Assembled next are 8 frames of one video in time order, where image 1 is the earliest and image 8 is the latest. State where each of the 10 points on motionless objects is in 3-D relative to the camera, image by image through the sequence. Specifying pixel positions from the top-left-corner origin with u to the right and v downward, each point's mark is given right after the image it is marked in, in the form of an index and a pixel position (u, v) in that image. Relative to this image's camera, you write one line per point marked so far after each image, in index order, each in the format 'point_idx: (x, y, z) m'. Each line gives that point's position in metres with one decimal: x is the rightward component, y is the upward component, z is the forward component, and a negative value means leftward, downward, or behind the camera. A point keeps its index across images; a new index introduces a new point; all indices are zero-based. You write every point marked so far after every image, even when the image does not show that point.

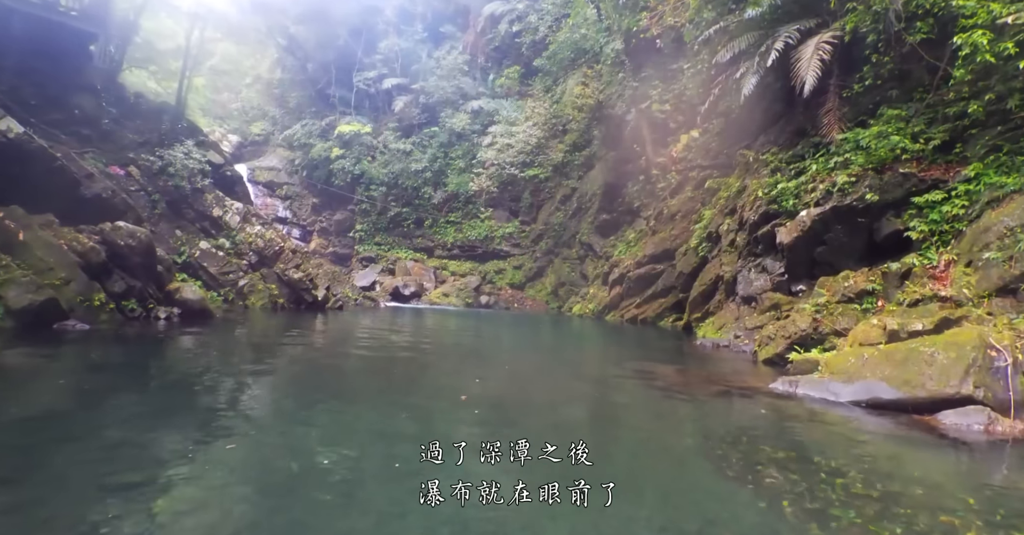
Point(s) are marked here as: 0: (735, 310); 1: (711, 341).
0: (+5.3, -1.0, +13.1) m
1: (+4.4, -1.6, +12.3) m
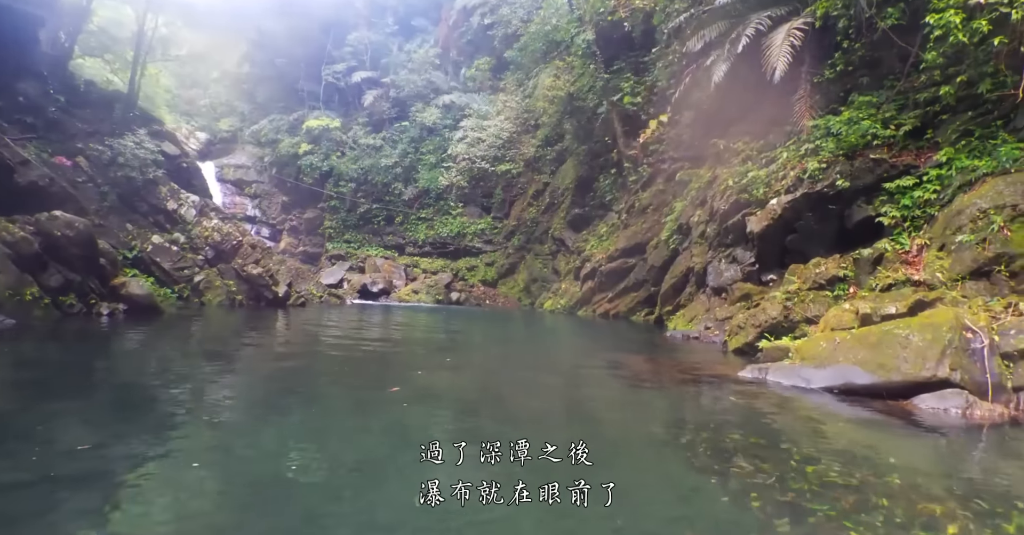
0: (+4.5, -0.8, +12.9) m
1: (+3.6, -1.4, +12.0) m
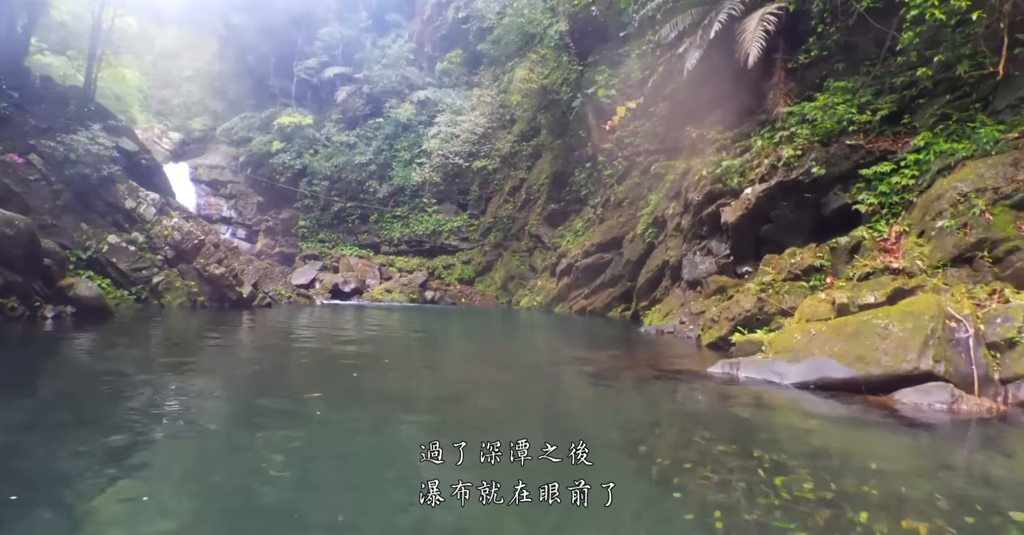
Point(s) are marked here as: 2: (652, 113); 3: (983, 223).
0: (+3.8, -0.6, +12.5) m
1: (+3.0, -1.3, +11.5) m
2: (+4.5, +4.9, +17.8) m
3: (+5.3, +0.5, +6.2) m
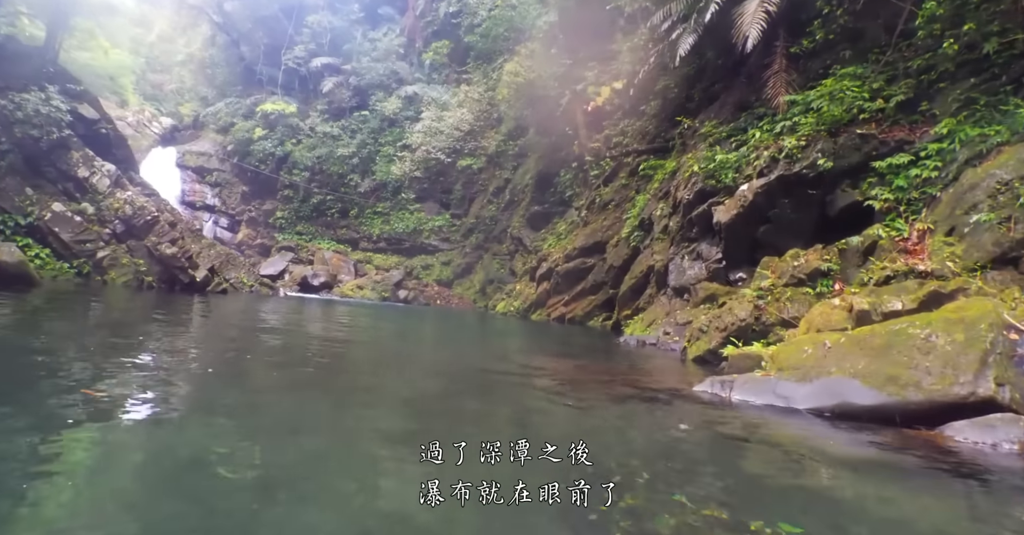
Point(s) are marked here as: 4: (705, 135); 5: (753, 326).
0: (+3.1, -0.8, +11.3) m
1: (+2.3, -1.3, +10.3) m
2: (+3.9, +4.7, +16.7) m
3: (+4.7, +0.5, +5.0) m
4: (+4.3, +3.0, +12.4) m
5: (+2.9, -0.7, +6.8) m
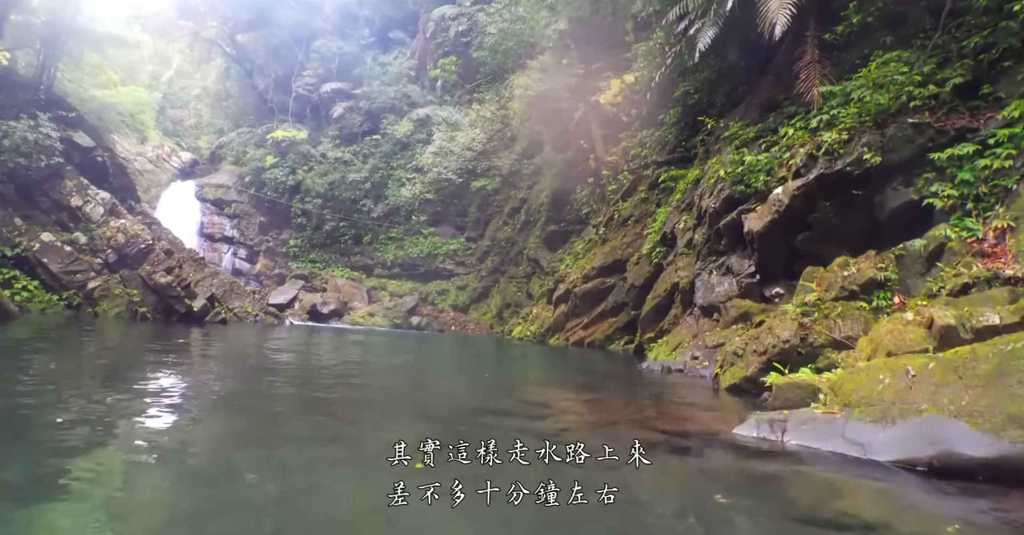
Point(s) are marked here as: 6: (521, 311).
0: (+3.3, -1.1, +10.2) m
1: (+2.5, -1.6, +9.2) m
2: (+4.2, +4.1, +15.8) m
3: (+4.6, +0.5, +3.9) m
4: (+4.5, +2.7, +11.4) m
5: (+2.9, -0.8, +5.7) m
6: (+0.4, -1.6, +19.8) m
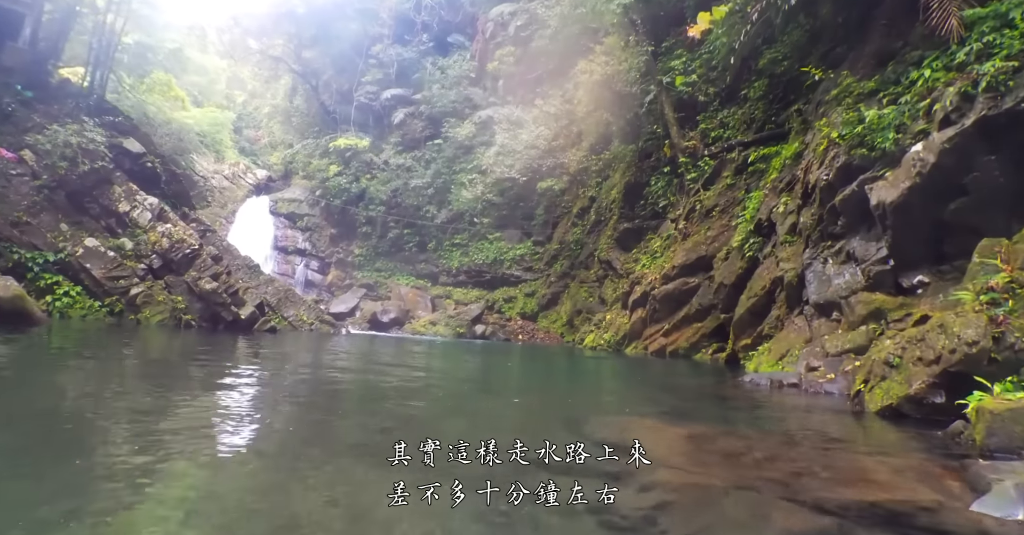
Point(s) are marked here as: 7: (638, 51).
0: (+4.3, -0.9, +8.2) m
1: (+3.4, -1.5, +7.4) m
2: (+5.8, +4.2, +13.8) m
3: (+4.8, +0.8, +1.9) m
4: (+5.5, +2.8, +9.4) m
5: (+3.3, -0.6, +3.8) m
6: (+2.7, -1.7, +18.1) m
7: (+3.9, +6.5, +17.0) m
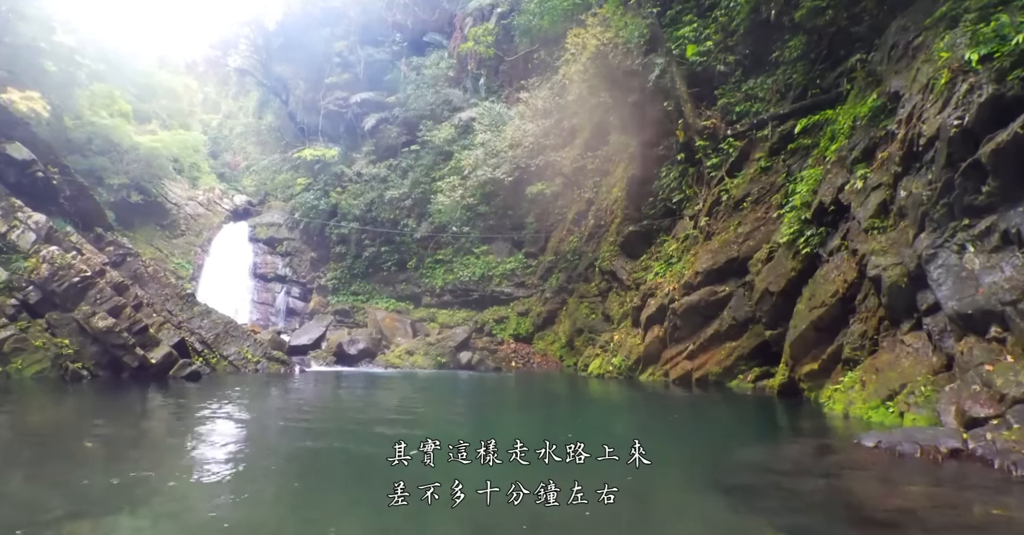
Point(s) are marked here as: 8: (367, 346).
0: (+4.1, -0.8, +5.5) m
1: (+3.2, -1.4, +4.6) m
2: (+5.4, +4.2, +11.2) m
3: (+4.5, +1.1, -0.7) m
4: (+5.2, +2.9, +6.8) m
5: (+3.1, -0.4, +1.1) m
6: (+2.4, -2.0, +15.4) m
7: (+3.3, +6.3, +14.5) m
8: (-4.4, -2.5, +17.5) m
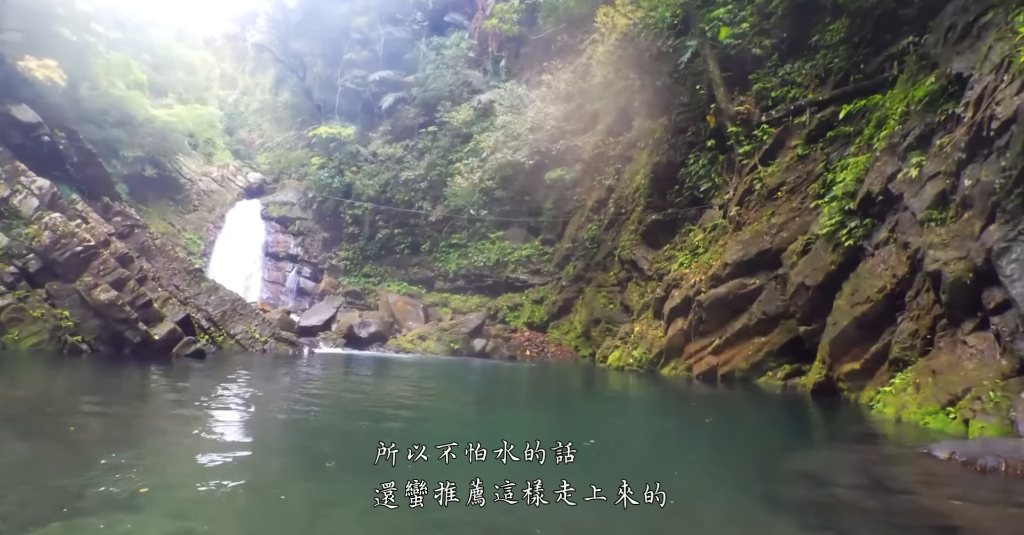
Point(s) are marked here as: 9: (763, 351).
0: (+4.4, -0.8, +5.1) m
1: (+3.4, -1.3, +4.2) m
2: (+5.9, +4.3, +10.6) m
3: (+4.8, +1.0, -1.2) m
4: (+5.6, +2.9, +6.3) m
5: (+3.3, -0.4, +0.7) m
6: (+2.8, -1.7, +15.0) m
7: (+4.0, +6.5, +13.9) m
8: (-4.0, -1.9, +17.3) m
9: (+4.2, -1.4, +9.2) m
